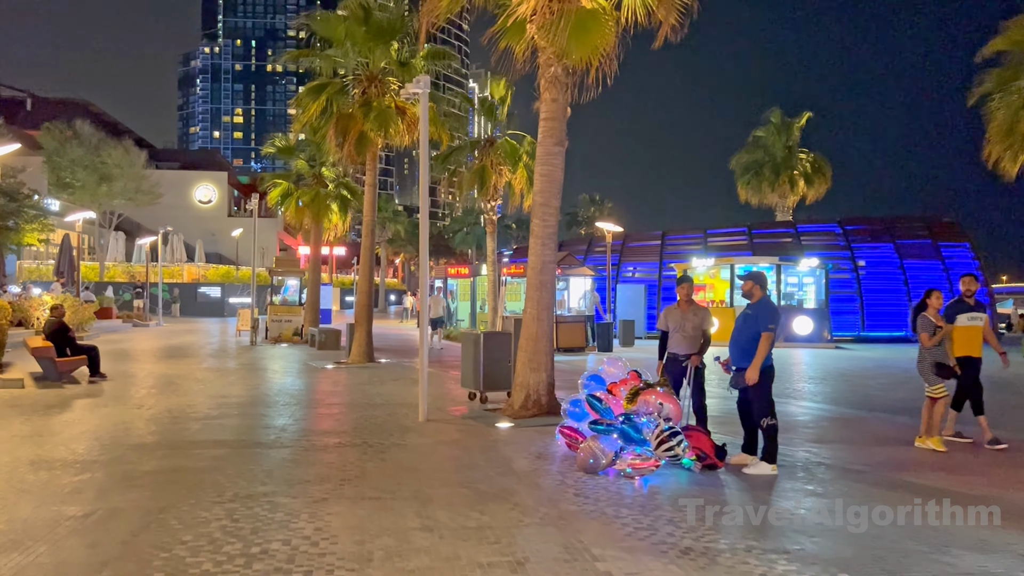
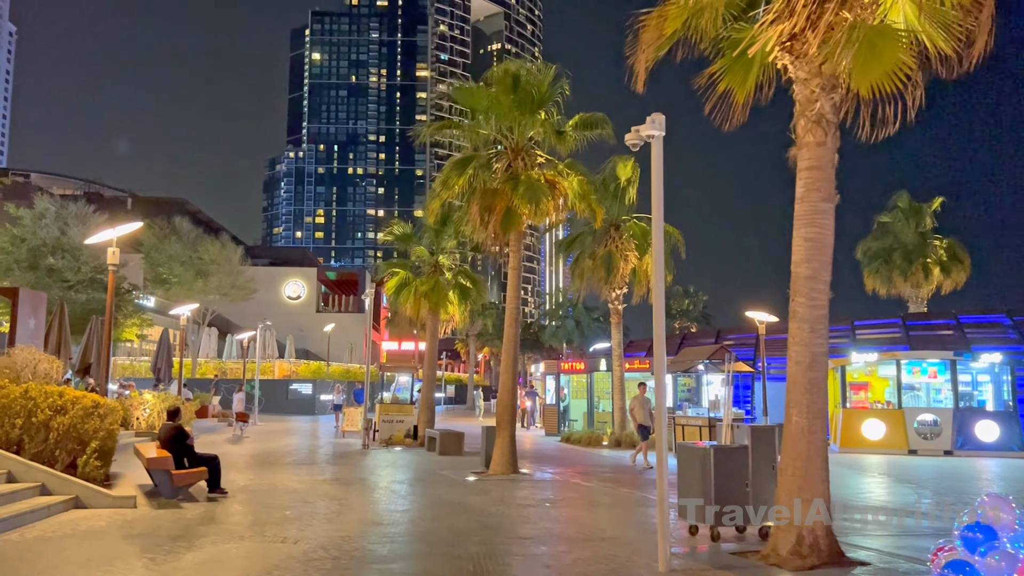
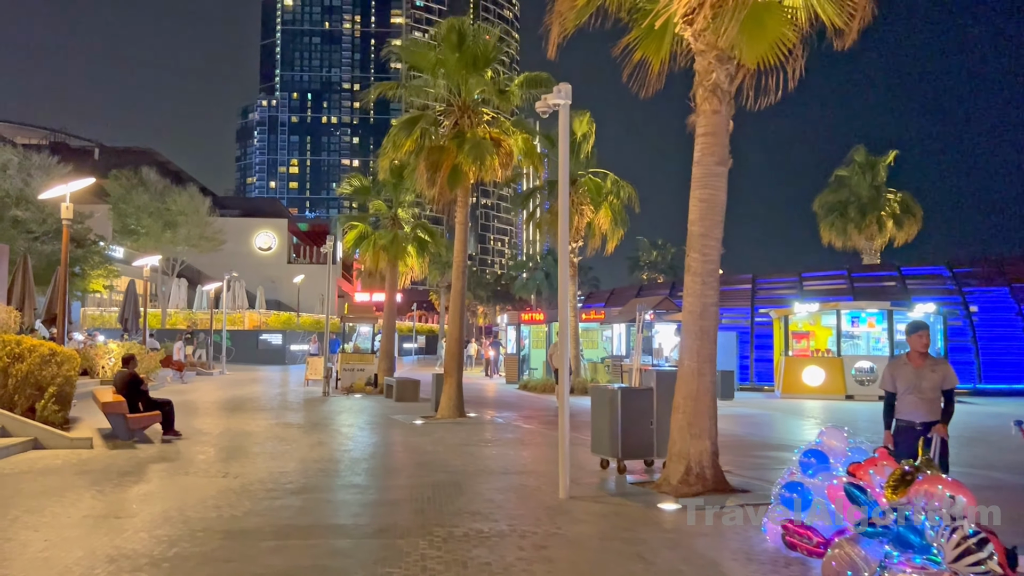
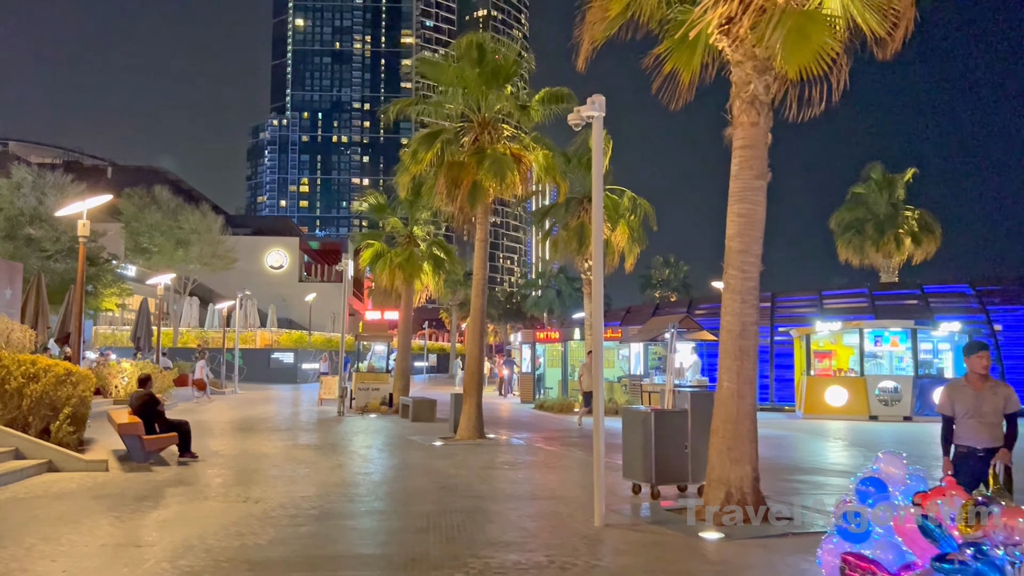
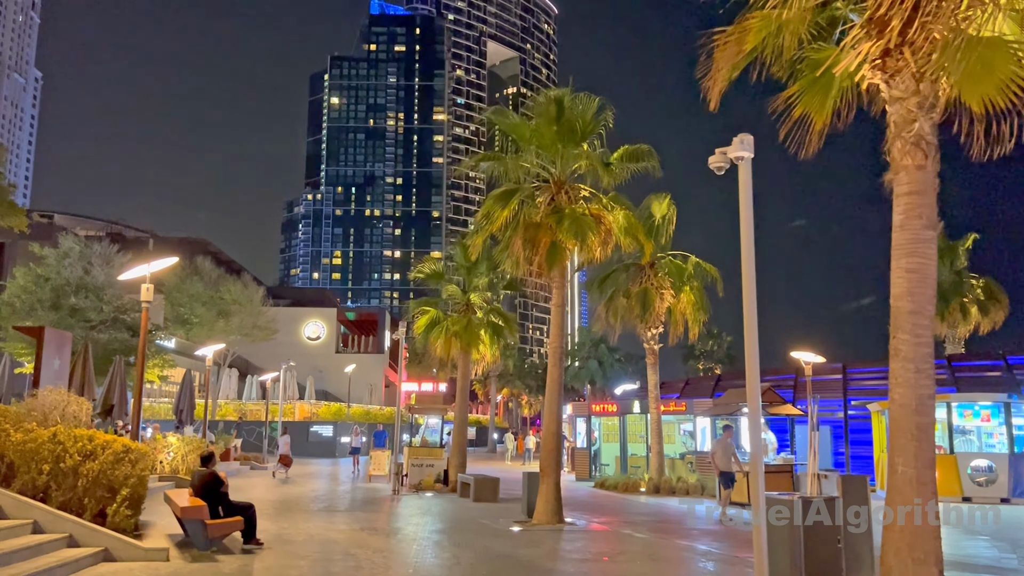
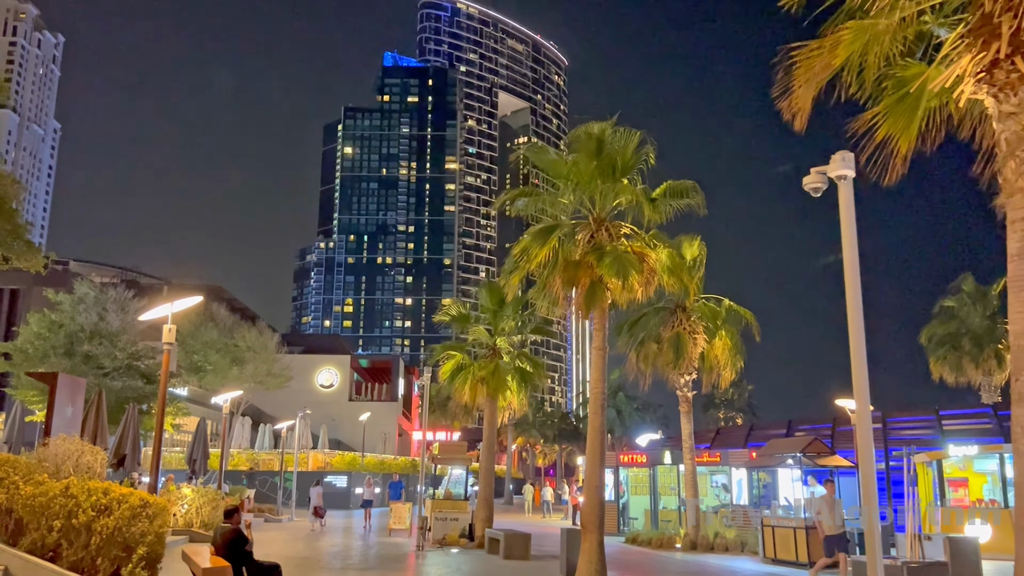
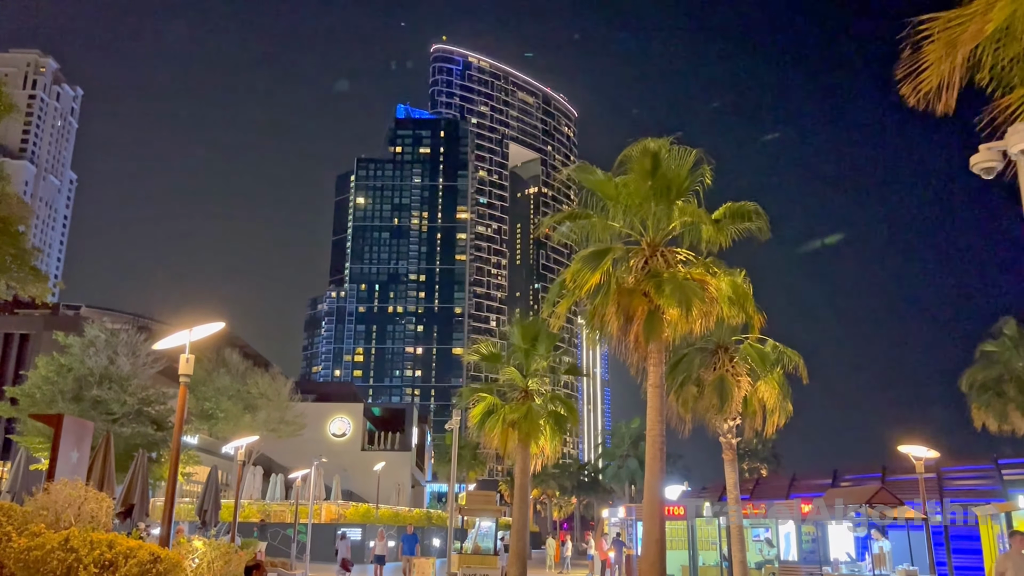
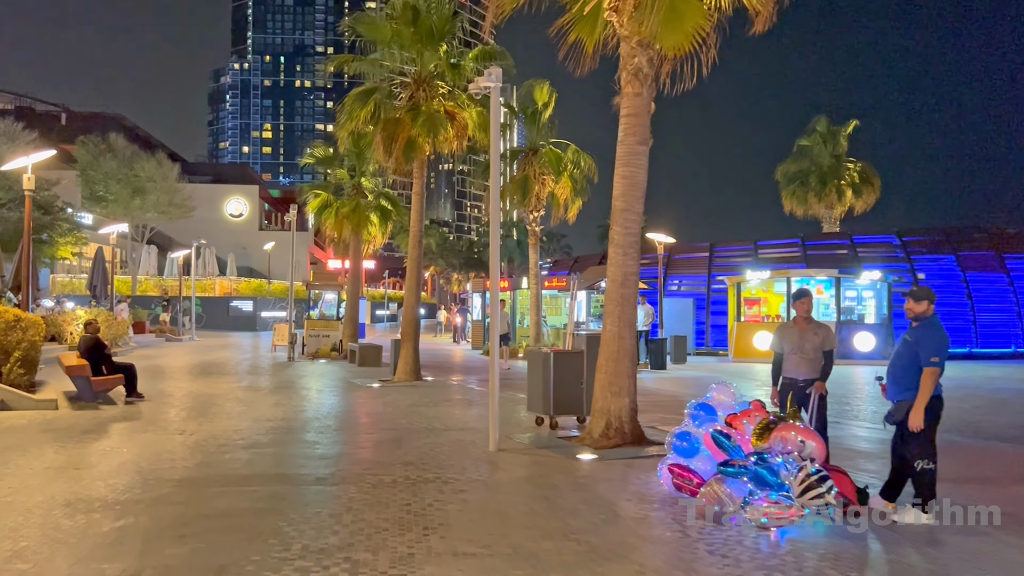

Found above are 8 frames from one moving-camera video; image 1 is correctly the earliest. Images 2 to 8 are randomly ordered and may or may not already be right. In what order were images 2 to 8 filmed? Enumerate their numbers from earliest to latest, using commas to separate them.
8, 3, 4, 2, 5, 6, 7
